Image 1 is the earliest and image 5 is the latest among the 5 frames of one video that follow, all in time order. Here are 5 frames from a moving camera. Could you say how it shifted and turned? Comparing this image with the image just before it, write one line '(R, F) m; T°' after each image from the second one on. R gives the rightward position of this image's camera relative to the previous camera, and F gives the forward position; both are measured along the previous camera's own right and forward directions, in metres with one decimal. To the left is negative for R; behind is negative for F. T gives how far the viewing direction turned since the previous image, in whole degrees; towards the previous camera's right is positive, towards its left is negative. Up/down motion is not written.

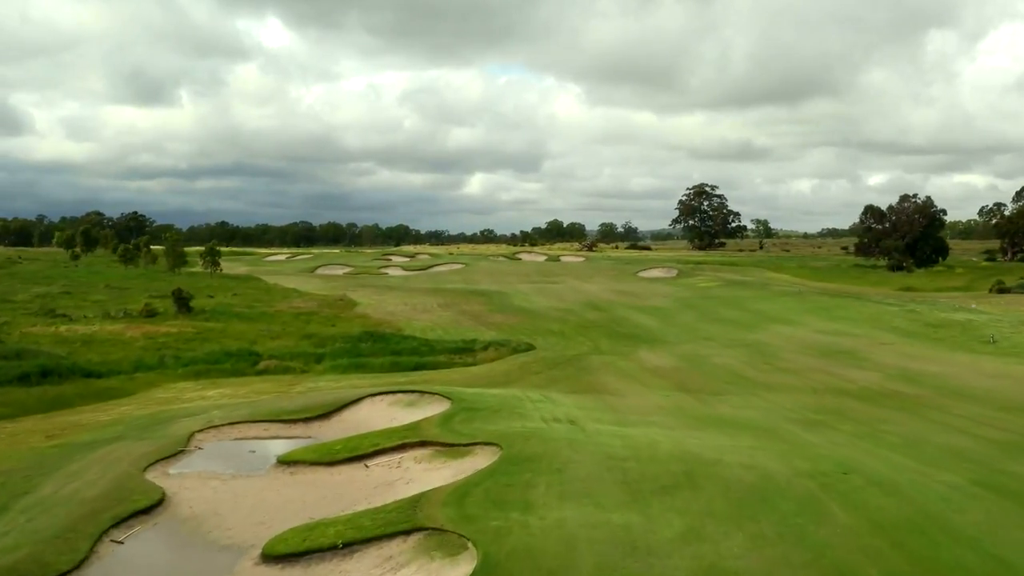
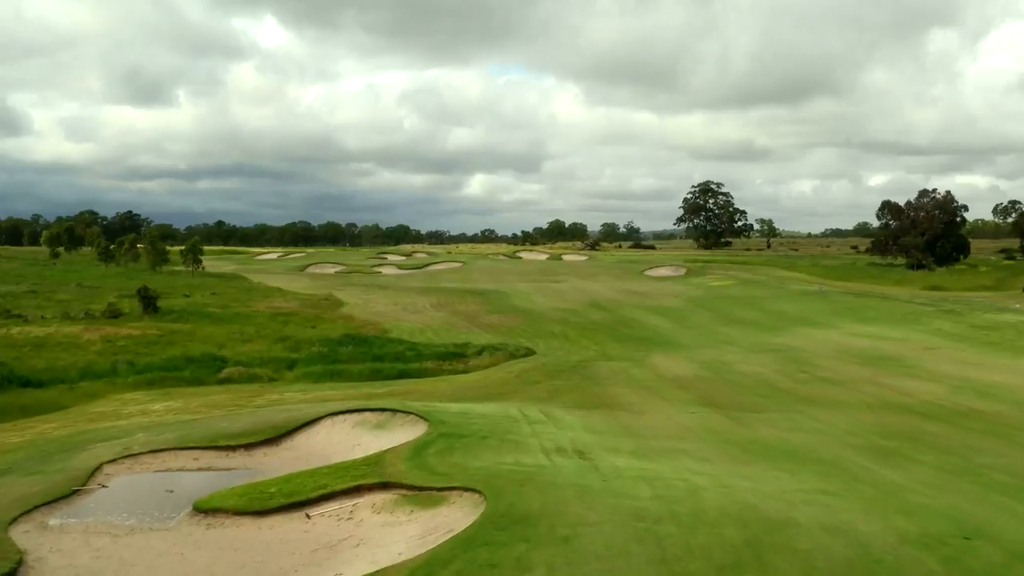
(+0.1, +3.6) m; 0°
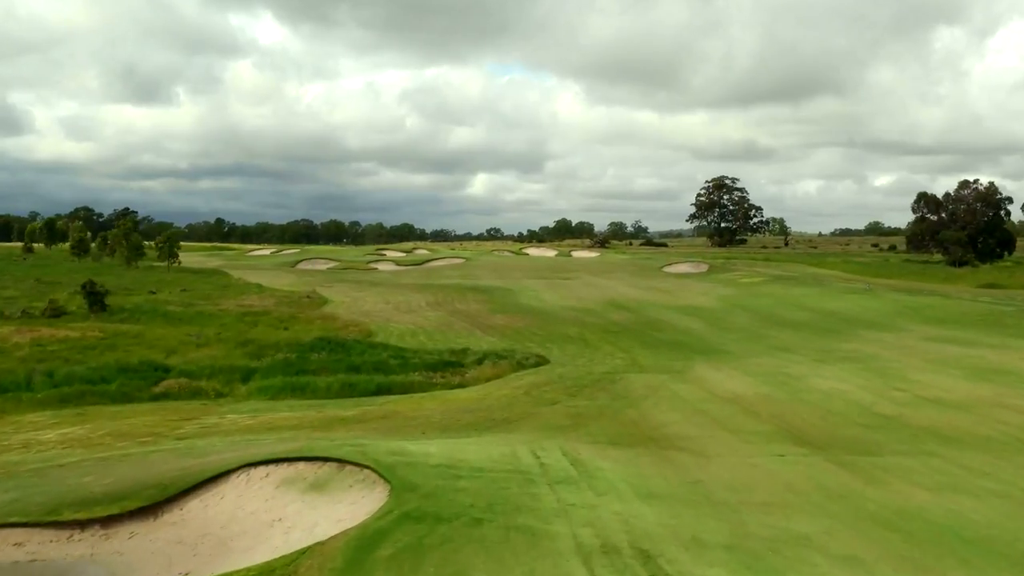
(-0.1, +5.3) m; 0°
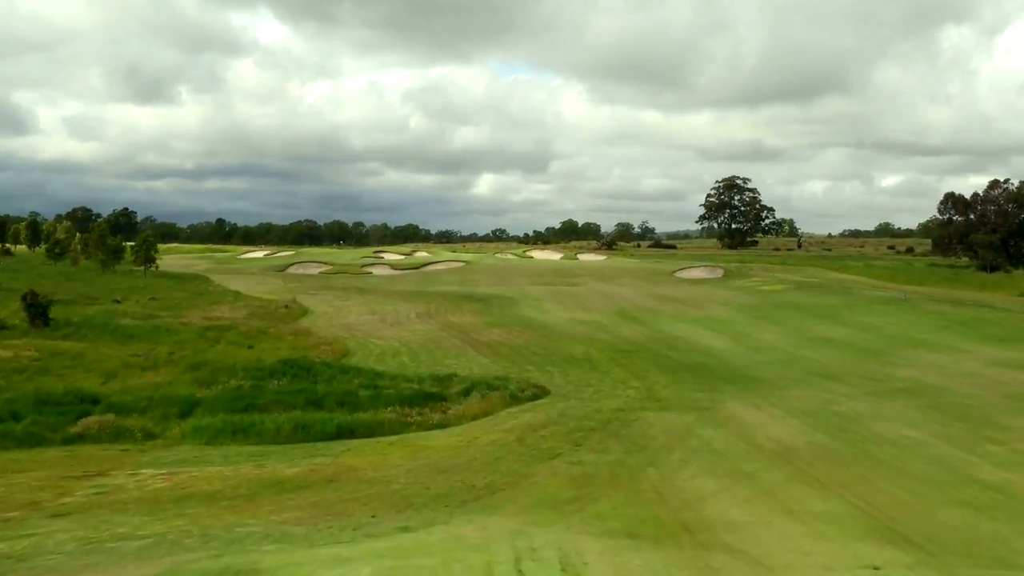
(+0.2, +3.7) m; 0°
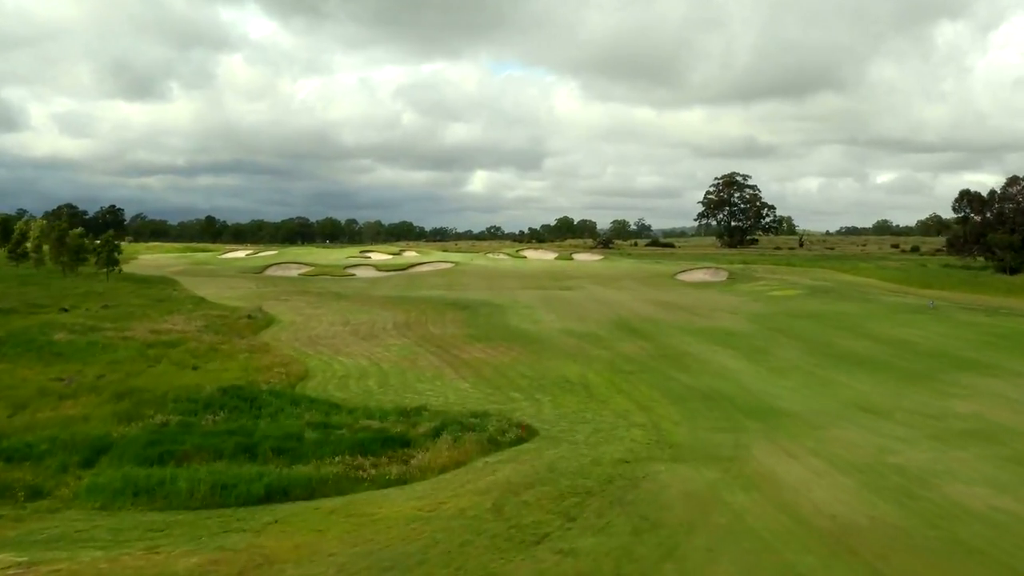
(+0.2, +3.5) m; 0°
